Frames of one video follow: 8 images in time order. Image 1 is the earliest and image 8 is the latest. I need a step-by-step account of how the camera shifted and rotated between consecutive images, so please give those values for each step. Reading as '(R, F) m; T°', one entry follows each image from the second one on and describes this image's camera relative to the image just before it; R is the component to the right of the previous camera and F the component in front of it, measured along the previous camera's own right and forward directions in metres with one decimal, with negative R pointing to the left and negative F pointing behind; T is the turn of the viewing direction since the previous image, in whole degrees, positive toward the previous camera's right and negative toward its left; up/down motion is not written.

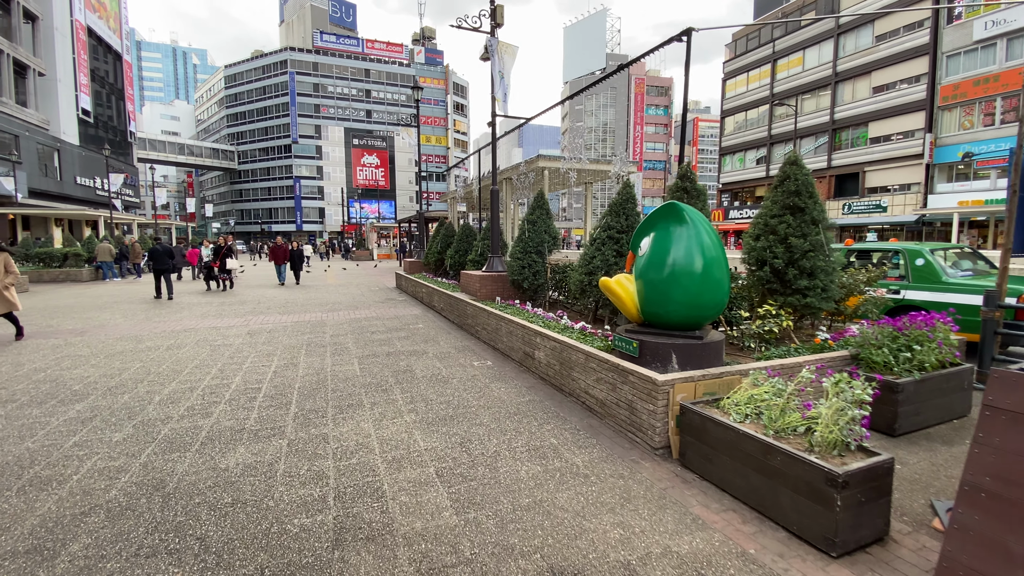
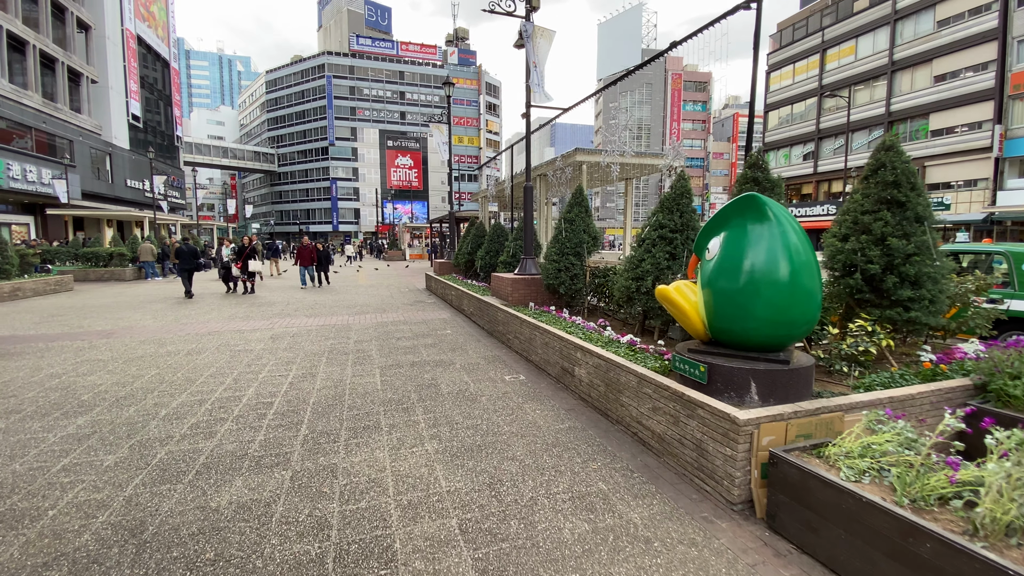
(-0.1, +0.6) m; -4°
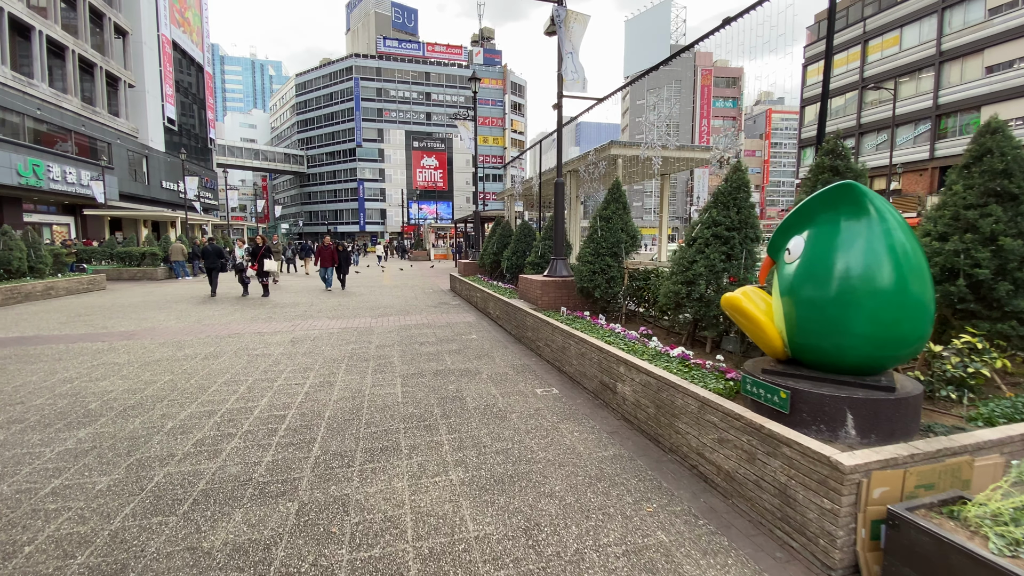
(-0.1, +0.5) m; -3°
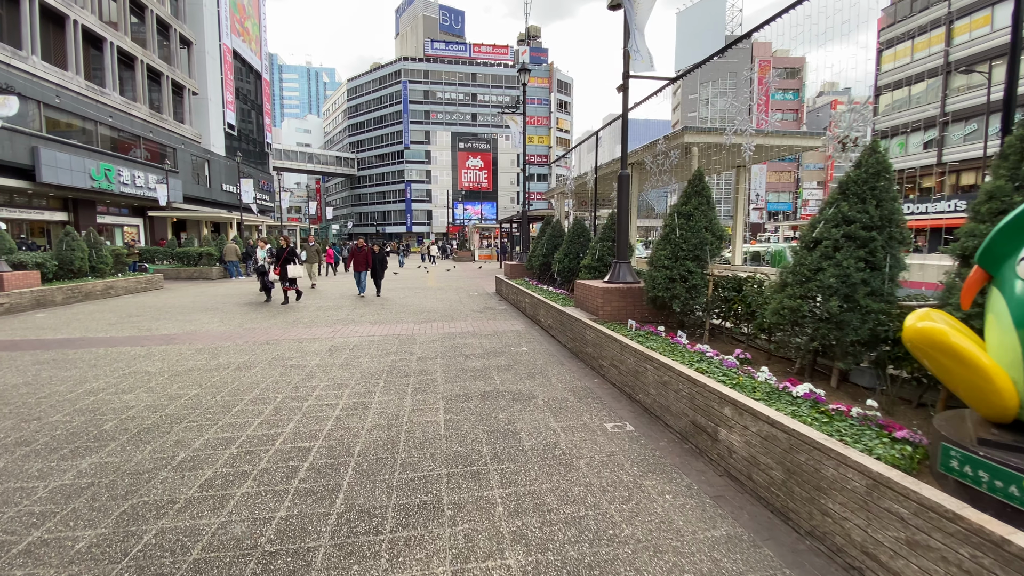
(-0.2, +0.8) m; -5°
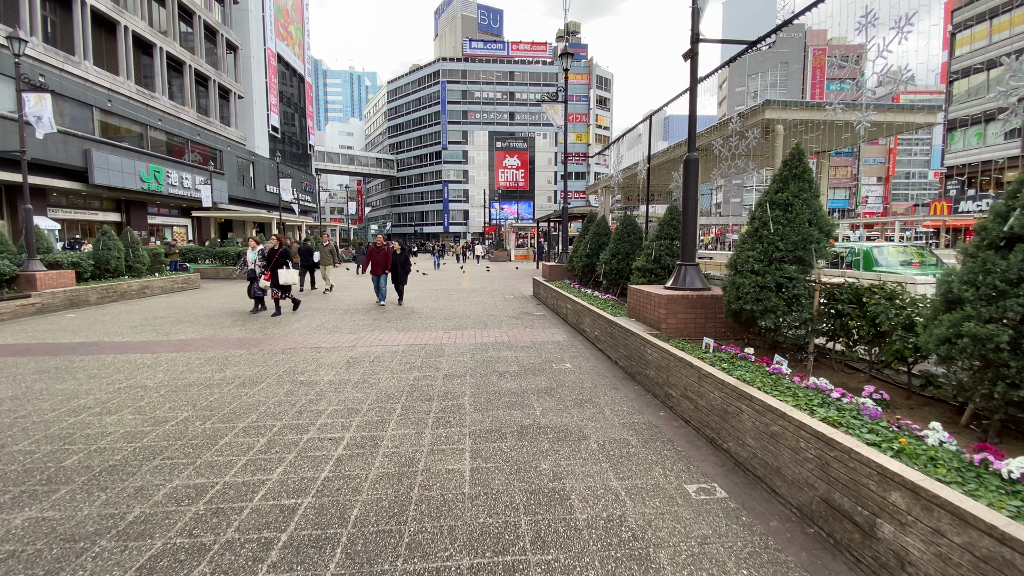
(-0.1, +1.0) m; -4°
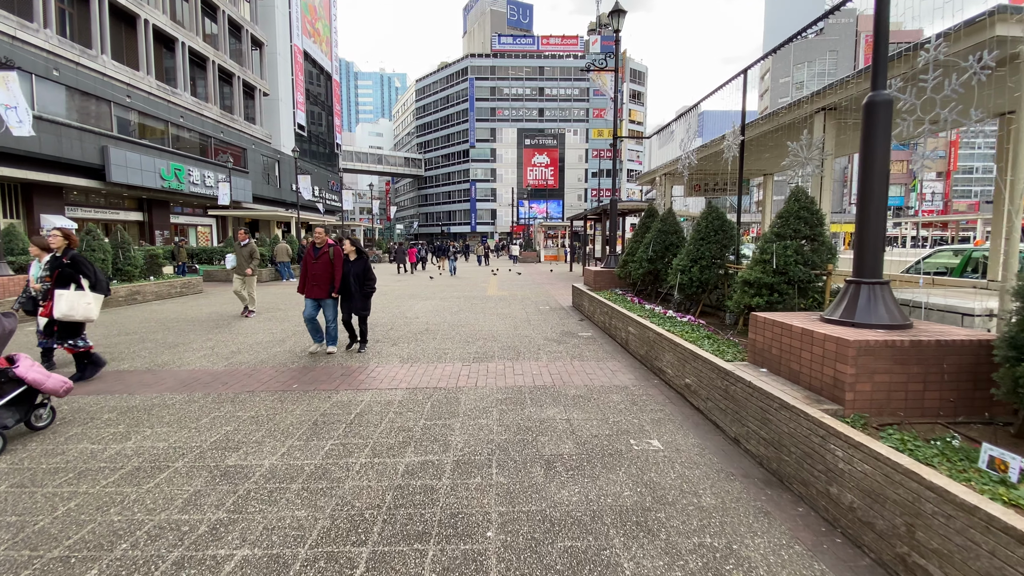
(-0.2, +2.2) m; -3°
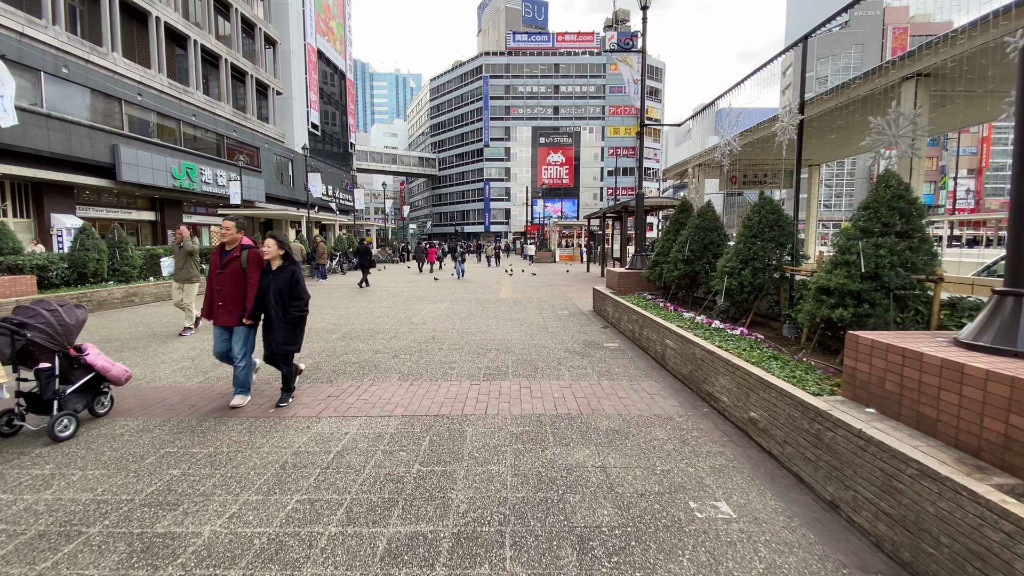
(0.0, +0.9) m; -2°
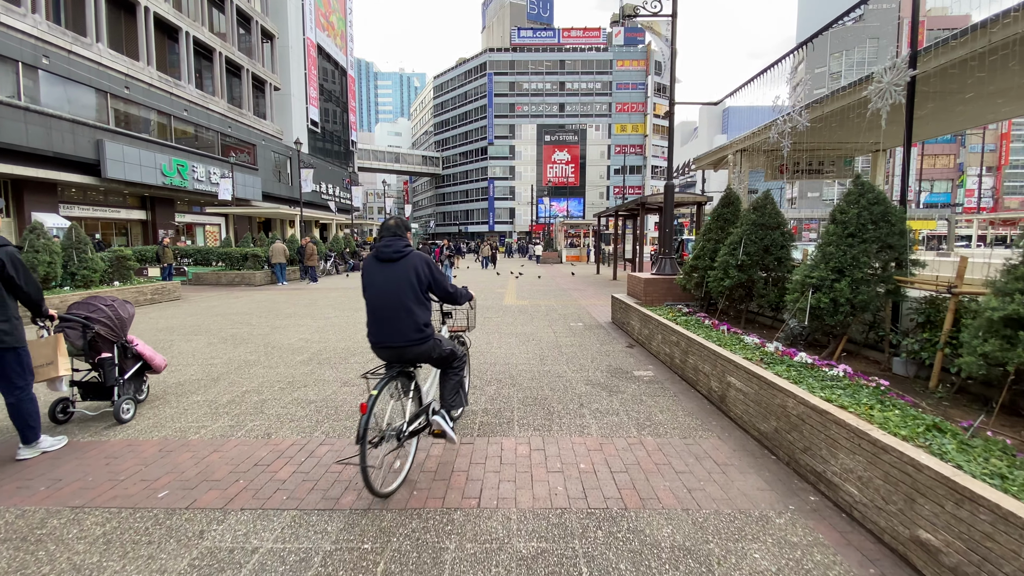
(0.0, +1.4) m; -1°
